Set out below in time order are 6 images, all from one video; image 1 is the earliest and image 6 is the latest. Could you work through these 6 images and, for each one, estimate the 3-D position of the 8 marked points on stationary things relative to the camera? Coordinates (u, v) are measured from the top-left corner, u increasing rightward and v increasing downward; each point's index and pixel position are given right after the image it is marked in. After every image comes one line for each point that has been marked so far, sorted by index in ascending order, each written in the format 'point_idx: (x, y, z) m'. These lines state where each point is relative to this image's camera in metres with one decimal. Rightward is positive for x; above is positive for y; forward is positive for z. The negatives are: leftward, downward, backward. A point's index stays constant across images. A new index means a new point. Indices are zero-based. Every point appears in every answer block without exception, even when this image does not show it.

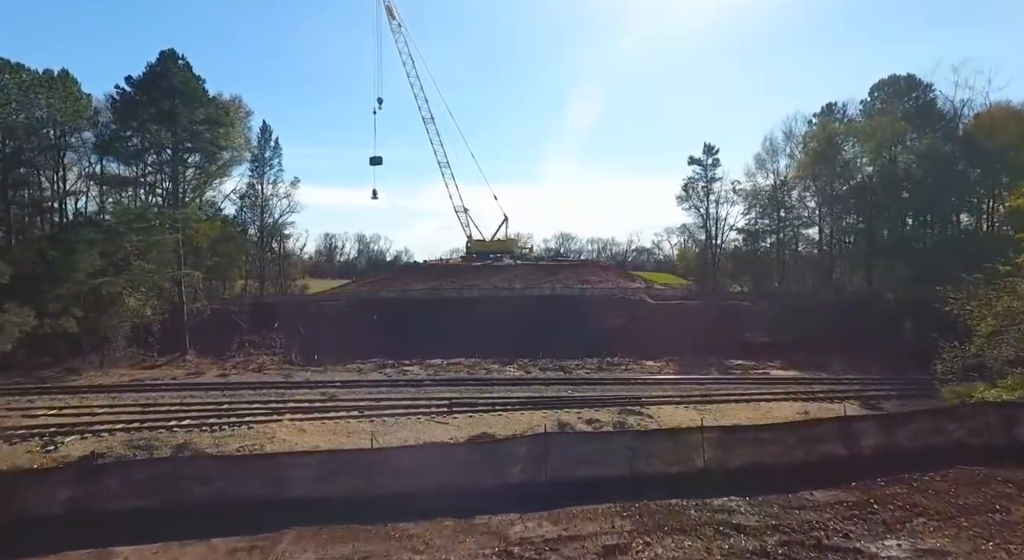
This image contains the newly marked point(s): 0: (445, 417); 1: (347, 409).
0: (-2.1, -4.2, +17.4) m
1: (-5.2, -4.1, +17.8) m
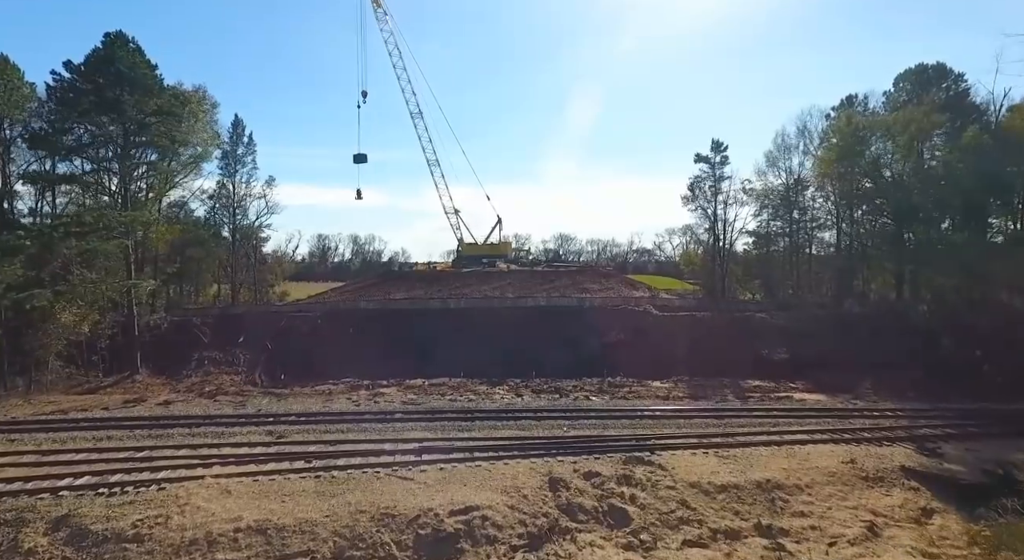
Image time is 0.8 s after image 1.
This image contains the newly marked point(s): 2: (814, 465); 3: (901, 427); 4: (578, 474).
0: (-2.5, -4.7, +14.2) m
1: (-5.7, -4.6, +14.5) m
2: (+7.8, -4.8, +14.7) m
3: (+11.9, -4.5, +17.5) m
4: (+1.6, -4.8, +14.0) m
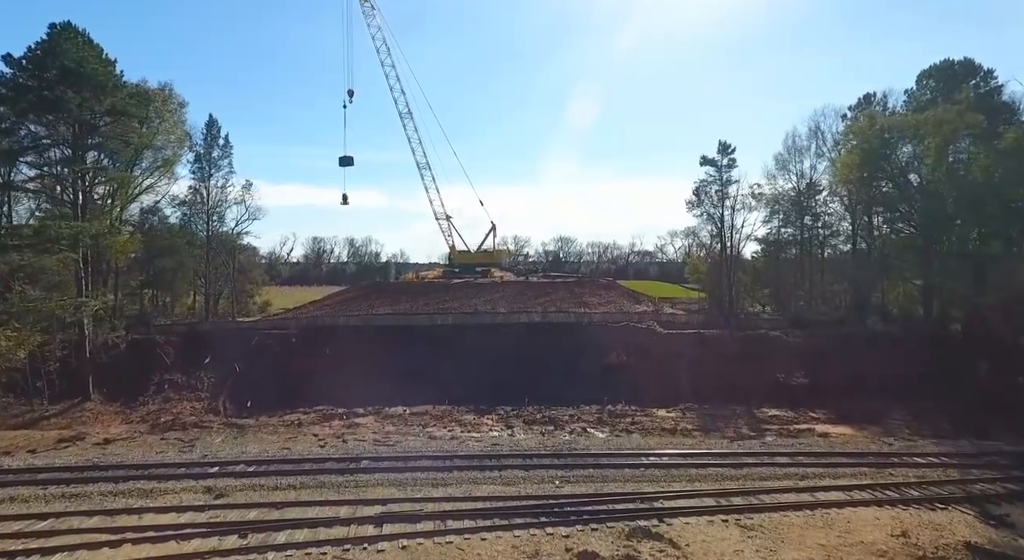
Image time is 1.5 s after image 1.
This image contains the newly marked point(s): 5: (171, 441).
0: (-3.0, -5.4, +11.6) m
1: (-6.1, -5.3, +12.0) m
2: (+7.3, -5.5, +12.1) m
3: (+11.5, -5.3, +14.8) m
4: (+1.2, -5.5, +11.4) m
5: (-11.4, -5.4, +19.0) m
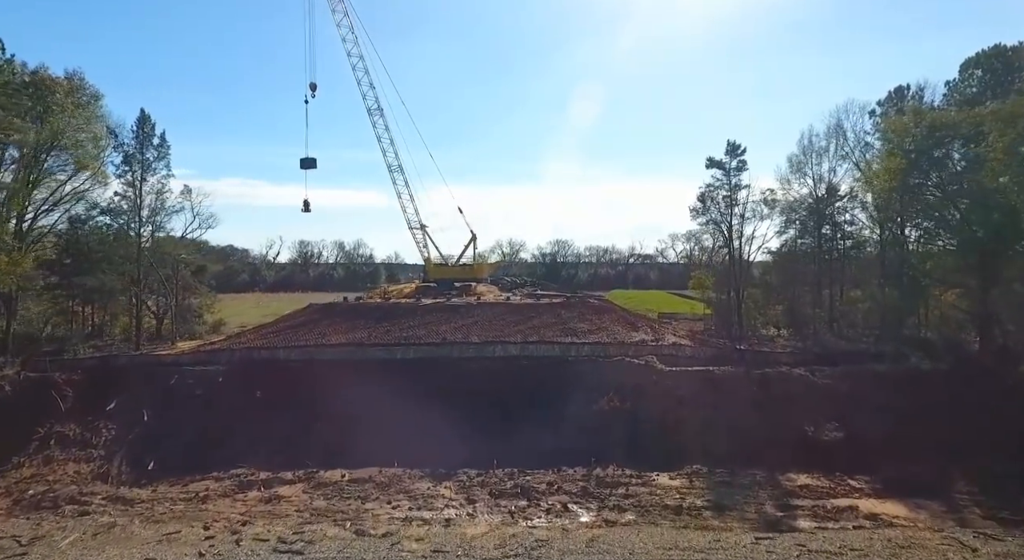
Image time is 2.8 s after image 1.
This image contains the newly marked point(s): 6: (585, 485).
0: (-4.2, -6.6, +6.7) m
1: (-7.3, -6.4, +7.1) m
2: (+6.1, -6.6, +7.3) m
3: (+10.3, -6.4, +10.0) m
4: (0.0, -6.6, +6.6) m
5: (-12.6, -6.5, +14.2) m
6: (+2.4, -6.8, +19.0) m
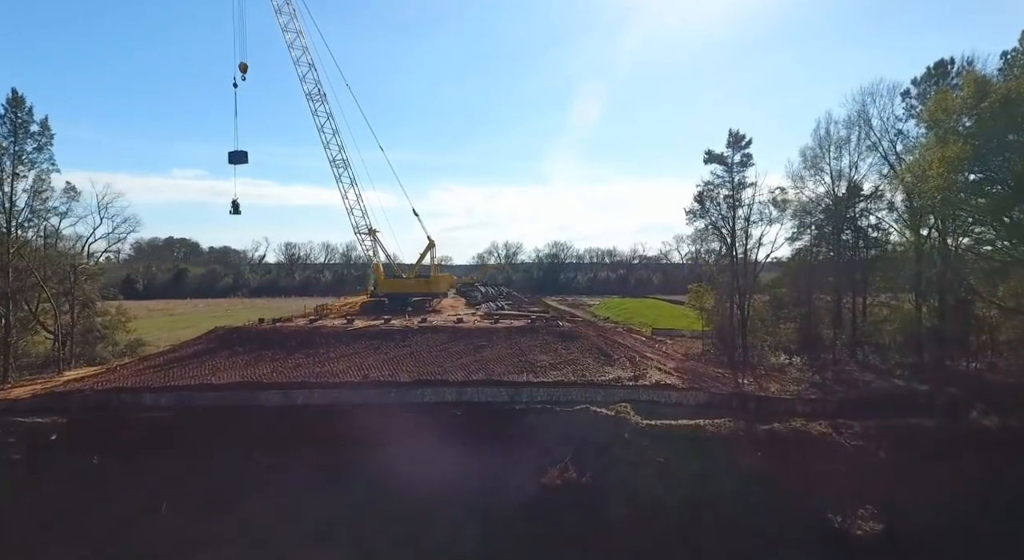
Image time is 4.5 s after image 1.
0: (-6.8, -7.4, +1.0) m
1: (-9.9, -7.2, +1.5) m
2: (+3.5, -7.5, +1.4) m
3: (+7.7, -7.2, +4.1) m
4: (-2.6, -7.5, +0.8) m
5: (-15.1, -7.3, +8.6) m
6: (0.0, -7.6, +13.2) m
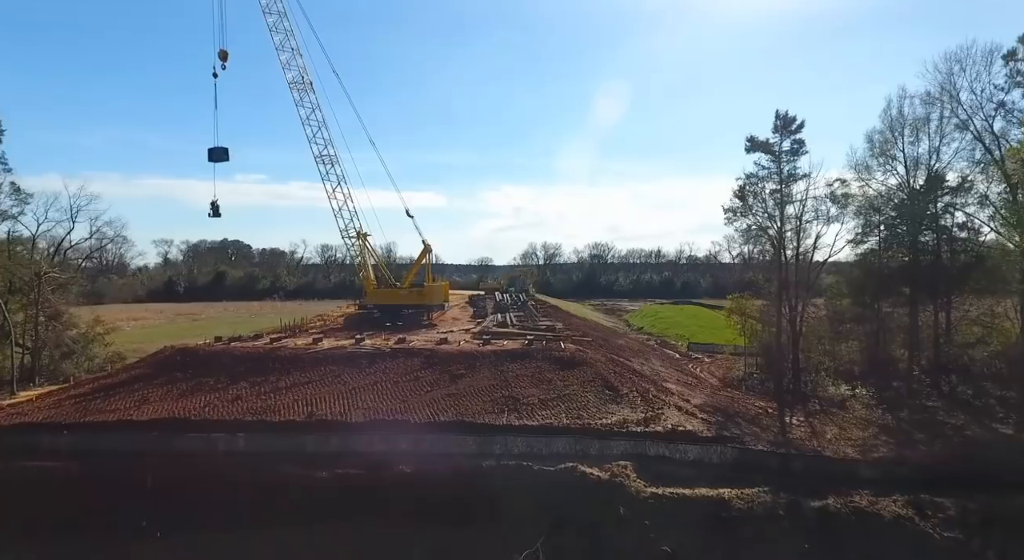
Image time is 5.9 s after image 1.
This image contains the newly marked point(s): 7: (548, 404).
0: (-9.2, -7.9, -2.6) m
1: (-12.3, -7.8, -1.9) m
2: (+1.1, -8.0, -3.1) m
3: (+5.5, -7.8, -0.8) m
4: (-5.1, -8.0, -3.2) m
5: (-16.9, -7.8, +5.6) m
6: (-1.5, -8.1, +8.9) m
7: (+1.1, -3.9, +18.1) m
